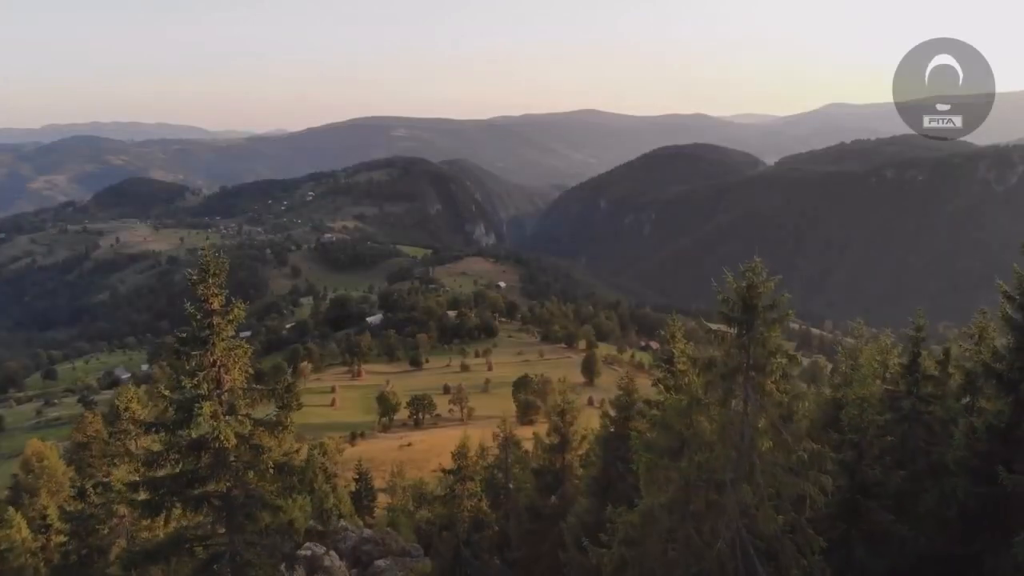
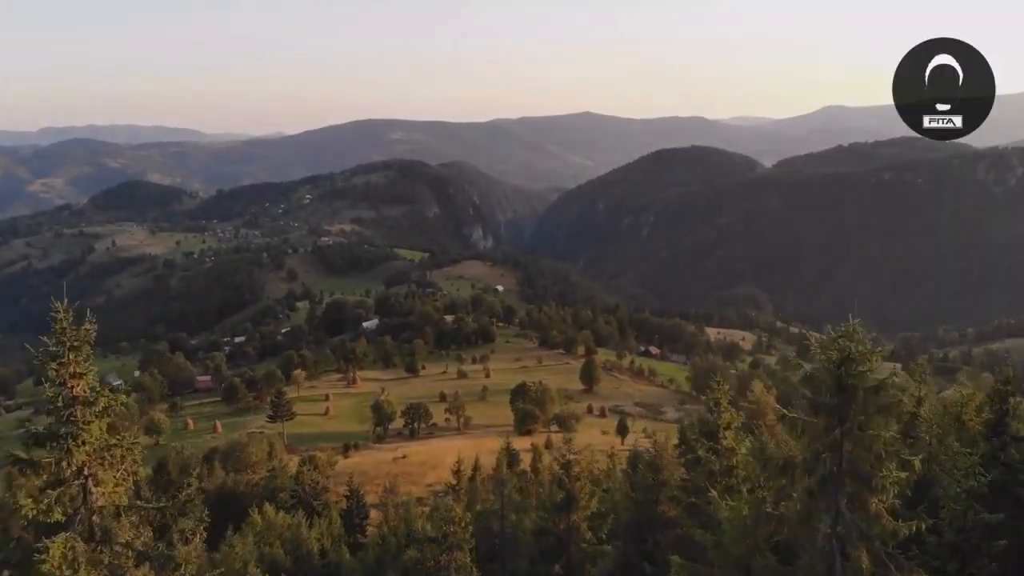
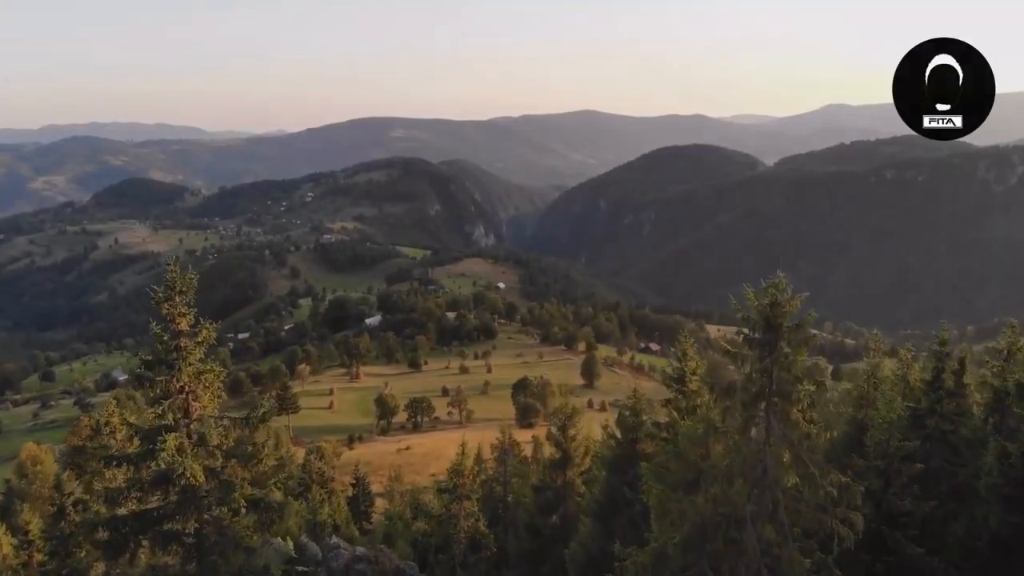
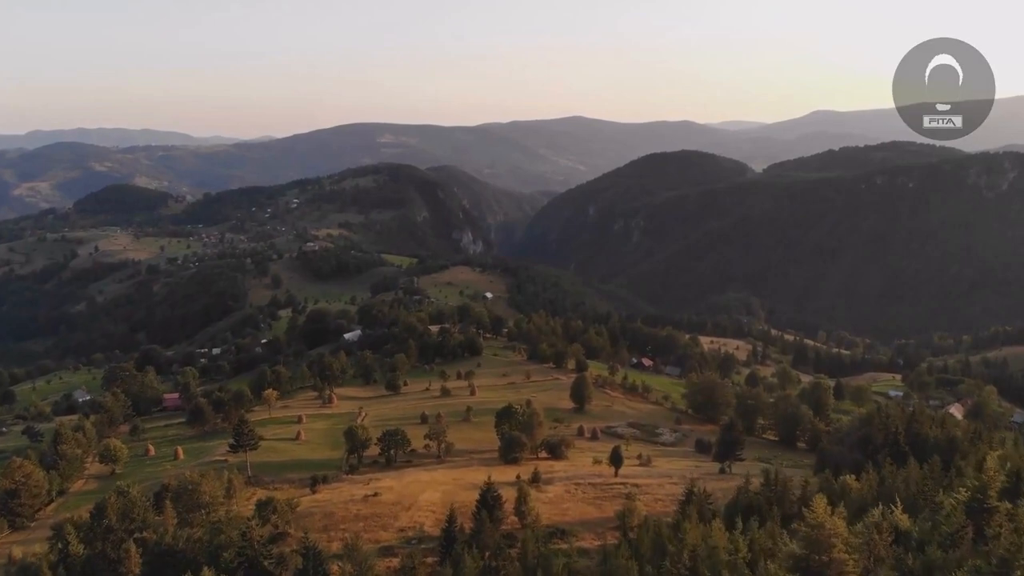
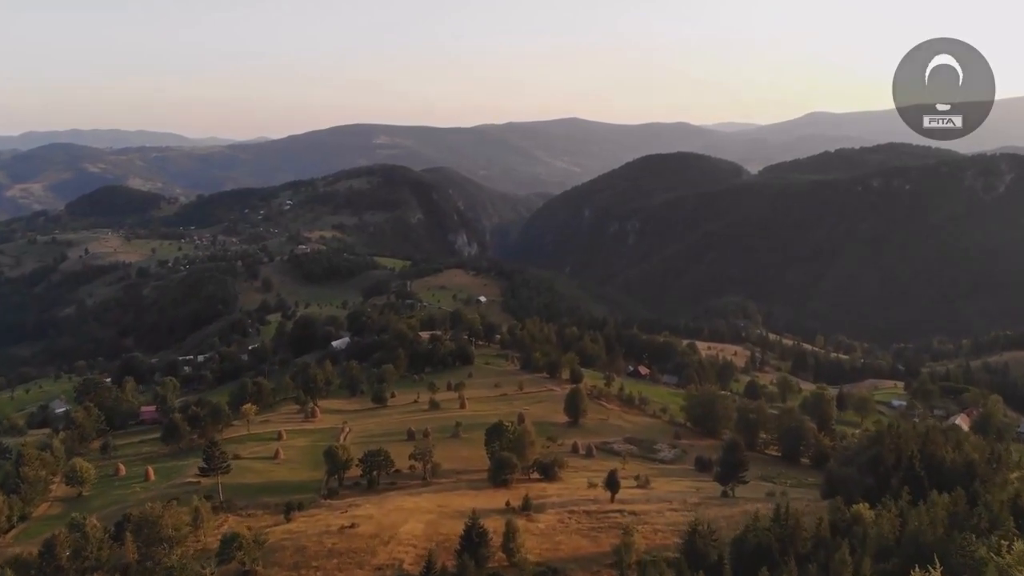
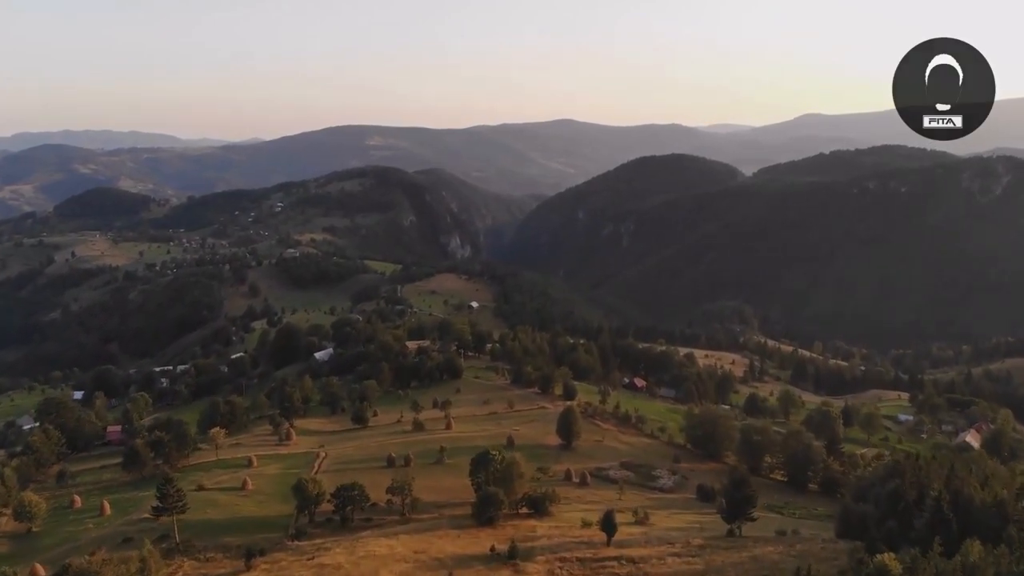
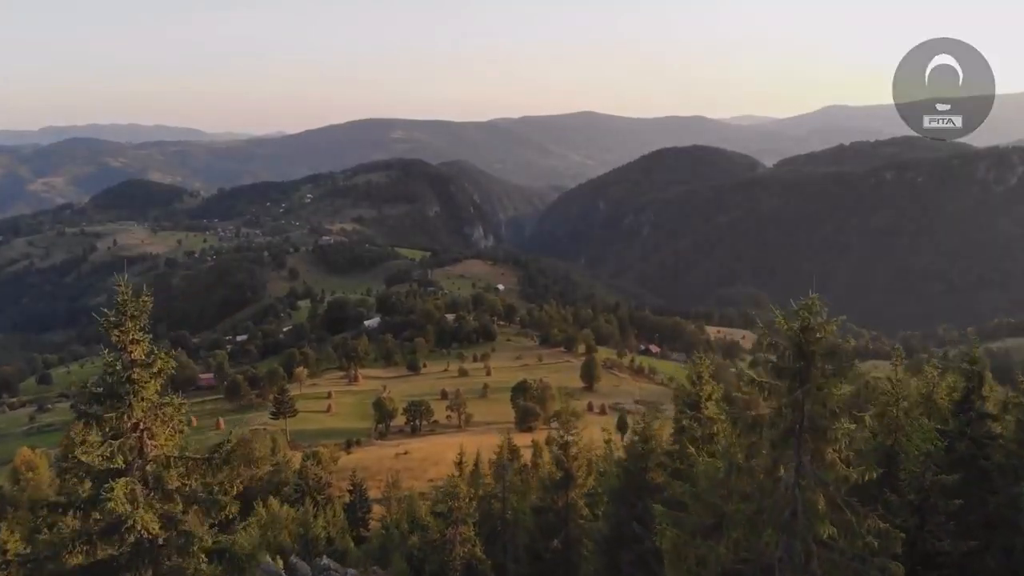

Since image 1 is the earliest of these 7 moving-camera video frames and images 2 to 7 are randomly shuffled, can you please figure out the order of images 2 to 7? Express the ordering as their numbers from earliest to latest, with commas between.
3, 7, 2, 4, 5, 6
